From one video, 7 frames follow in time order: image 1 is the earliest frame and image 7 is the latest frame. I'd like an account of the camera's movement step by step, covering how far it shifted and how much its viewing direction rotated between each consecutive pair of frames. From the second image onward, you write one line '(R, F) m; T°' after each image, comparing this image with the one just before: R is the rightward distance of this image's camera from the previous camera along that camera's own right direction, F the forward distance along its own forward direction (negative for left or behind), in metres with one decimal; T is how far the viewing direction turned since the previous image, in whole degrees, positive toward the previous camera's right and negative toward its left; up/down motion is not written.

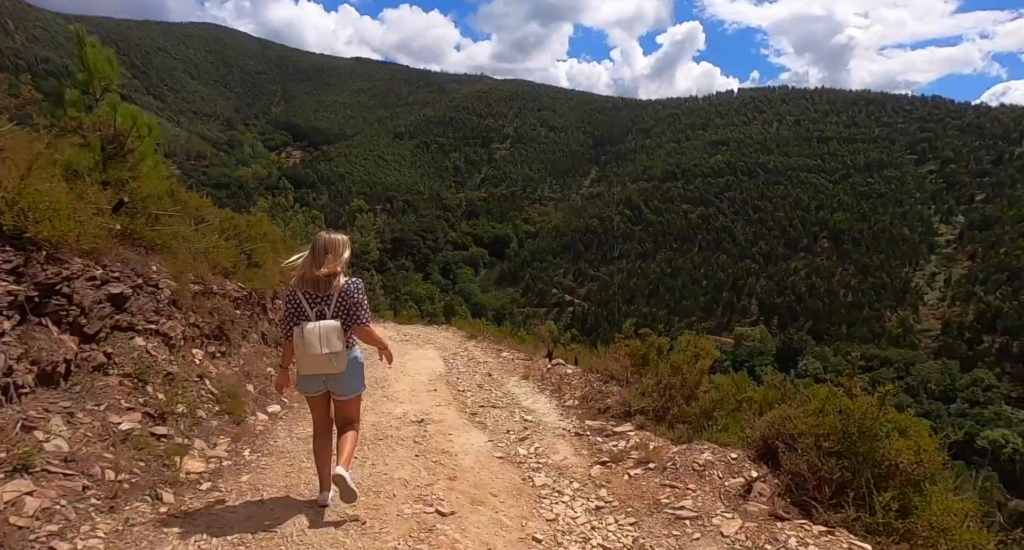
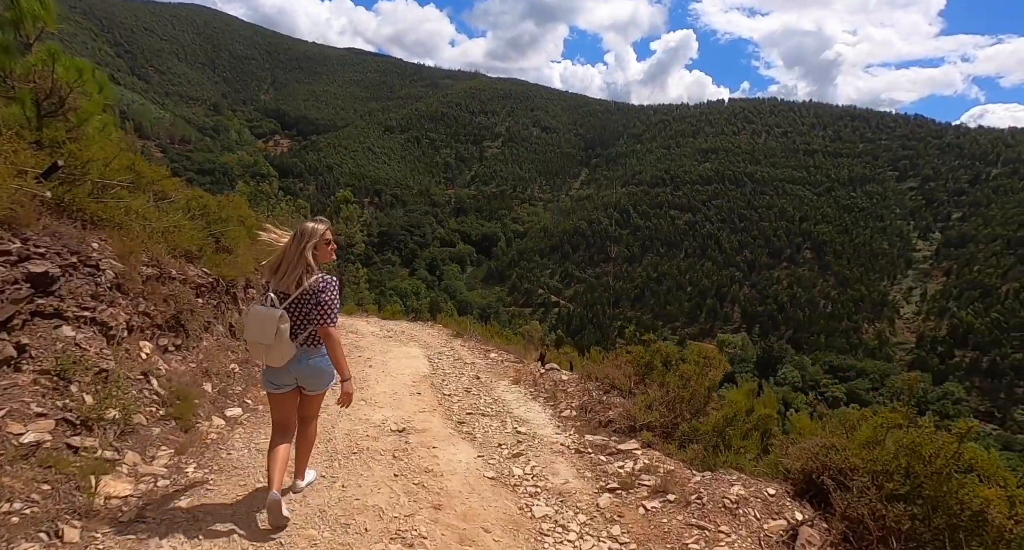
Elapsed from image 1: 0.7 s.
(-0.1, +0.6) m; +2°
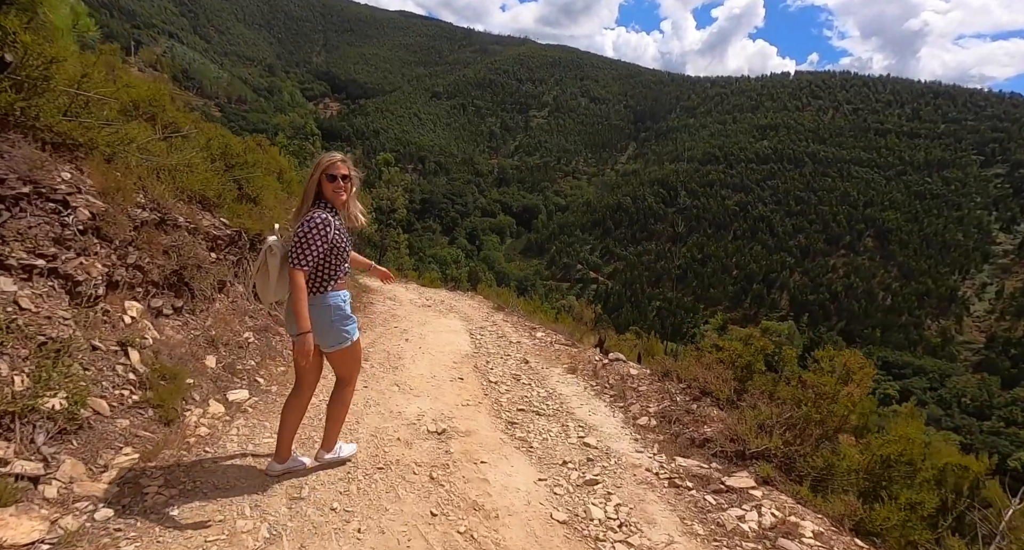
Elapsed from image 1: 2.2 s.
(-0.3, +1.2) m; -4°
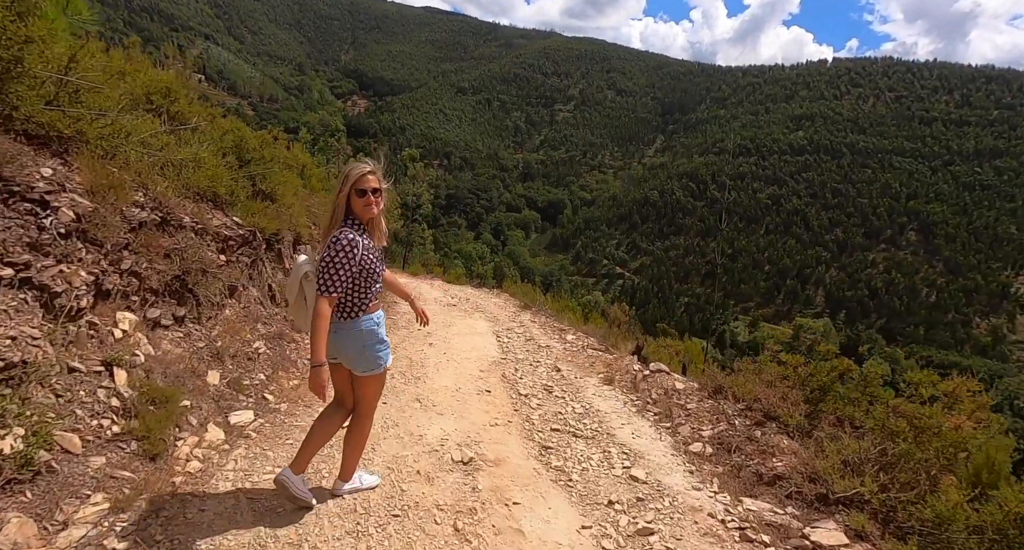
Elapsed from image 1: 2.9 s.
(-0.1, +0.5) m; -3°
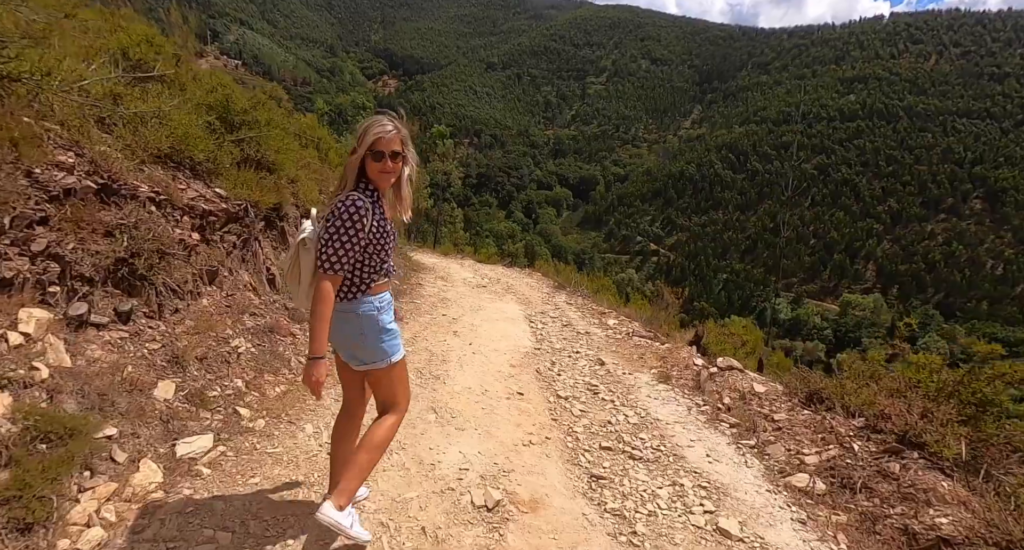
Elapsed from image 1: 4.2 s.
(0.0, +1.1) m; -3°
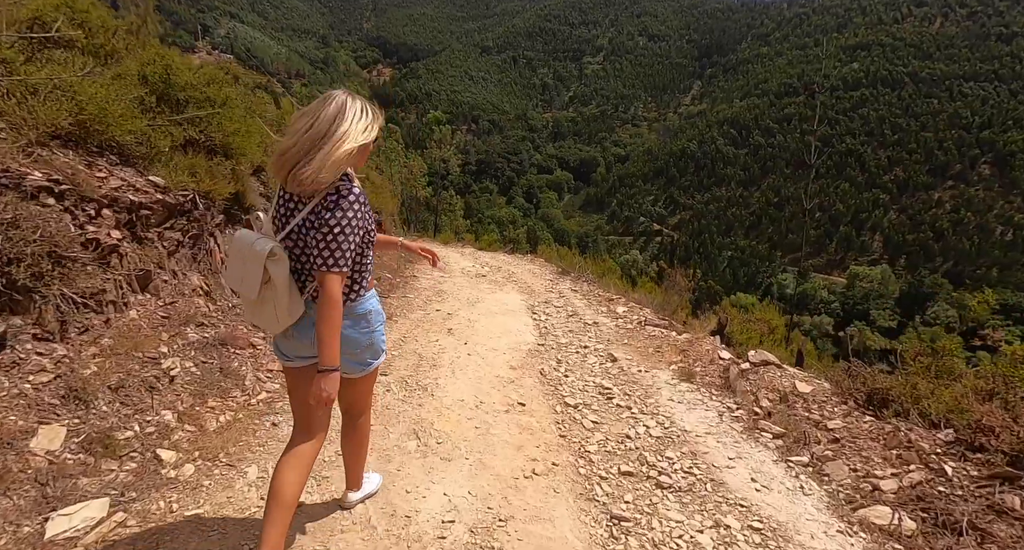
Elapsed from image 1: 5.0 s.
(+0.1, +0.7) m; 0°
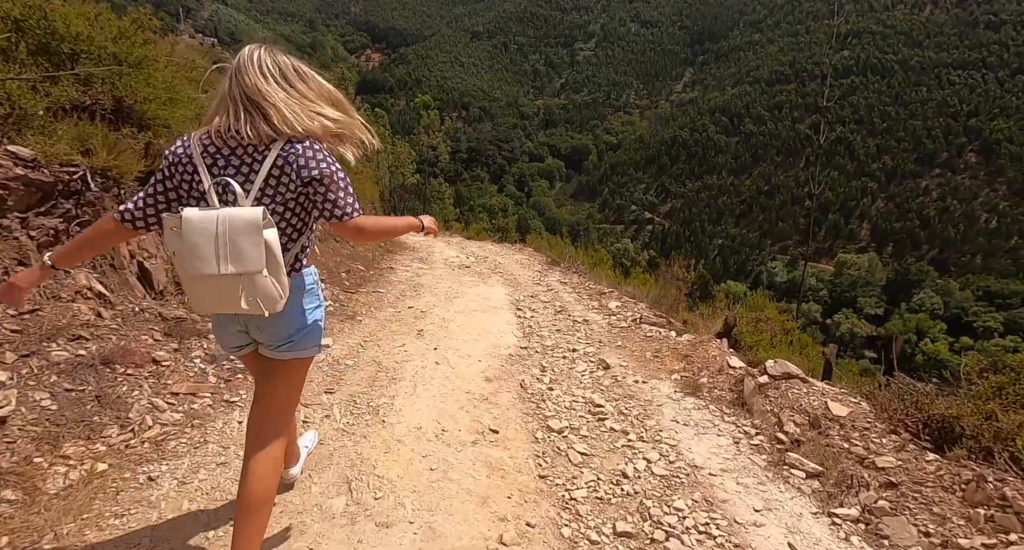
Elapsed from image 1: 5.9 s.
(+0.1, +0.8) m; +1°
